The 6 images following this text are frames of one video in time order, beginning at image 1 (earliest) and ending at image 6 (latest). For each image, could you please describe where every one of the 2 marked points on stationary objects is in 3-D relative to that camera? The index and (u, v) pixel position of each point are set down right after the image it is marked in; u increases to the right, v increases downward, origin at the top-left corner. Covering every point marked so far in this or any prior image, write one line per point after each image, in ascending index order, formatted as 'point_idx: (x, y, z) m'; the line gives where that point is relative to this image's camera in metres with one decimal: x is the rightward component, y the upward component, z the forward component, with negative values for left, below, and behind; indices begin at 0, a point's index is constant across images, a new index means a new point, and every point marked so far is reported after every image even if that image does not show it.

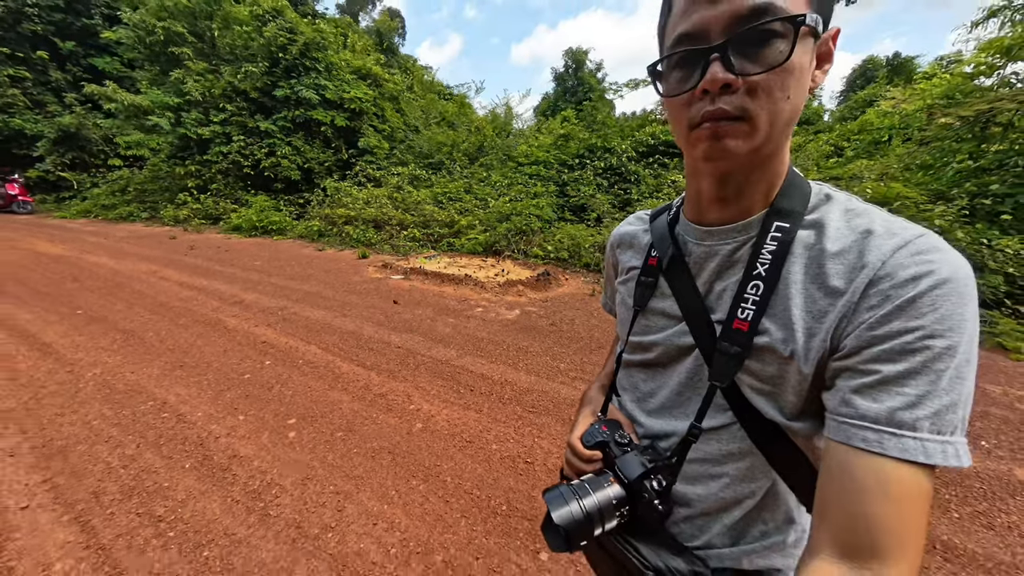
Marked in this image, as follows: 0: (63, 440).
0: (-3.7, -1.2, +3.1) m
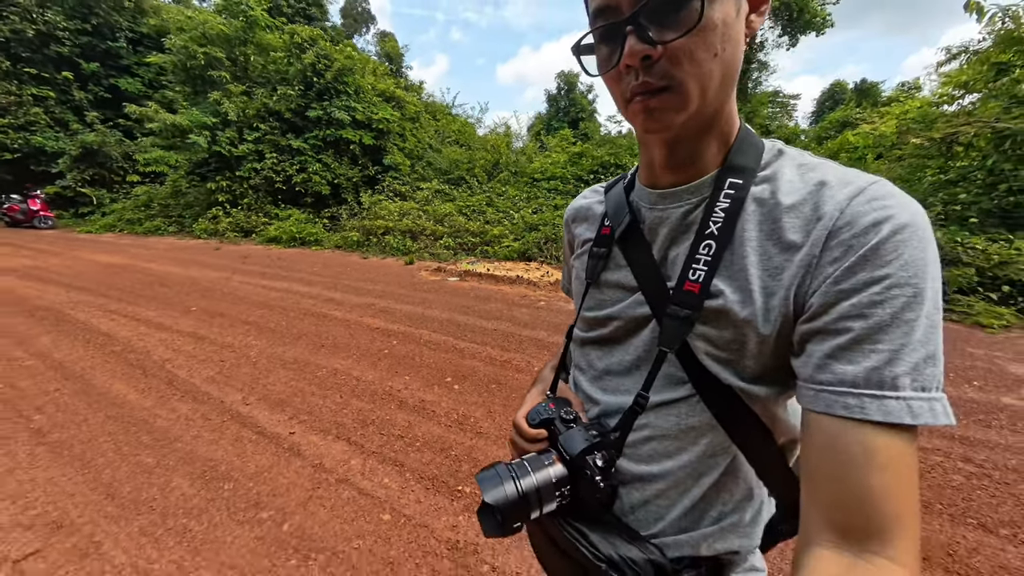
0: (-2.4, -1.1, +3.8) m
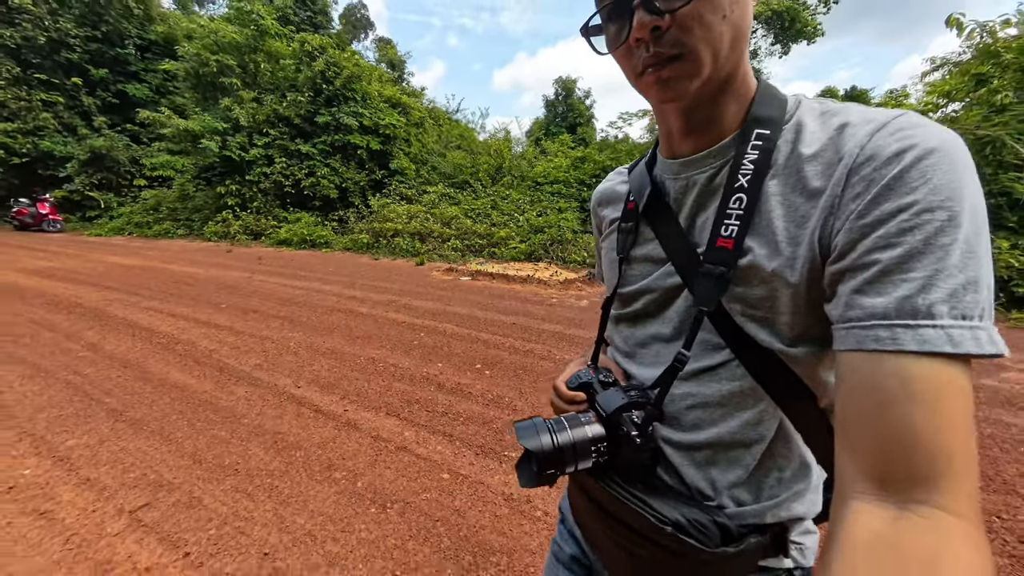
0: (-2.1, -1.0, +4.1) m
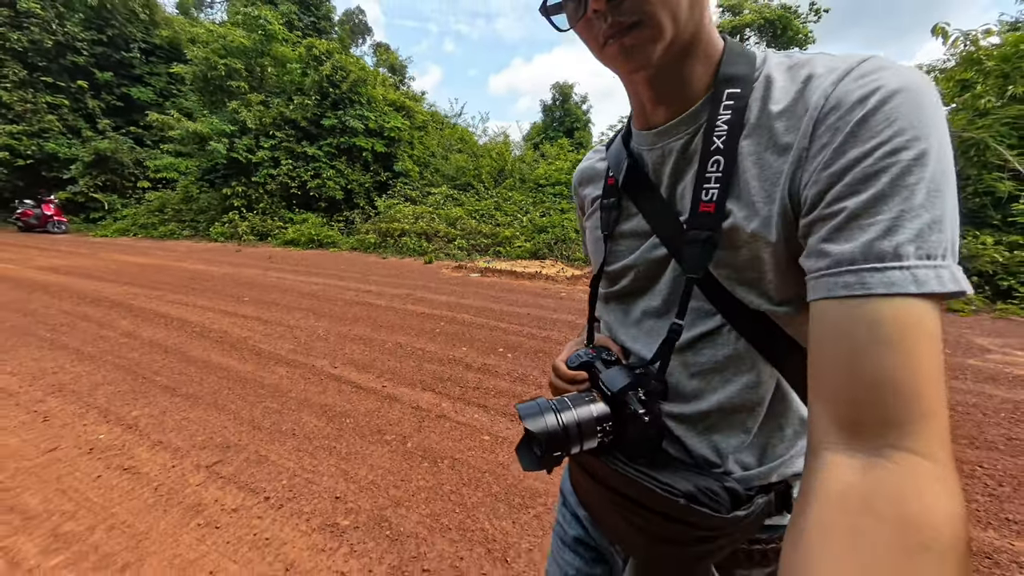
0: (-1.8, -0.8, +4.4) m
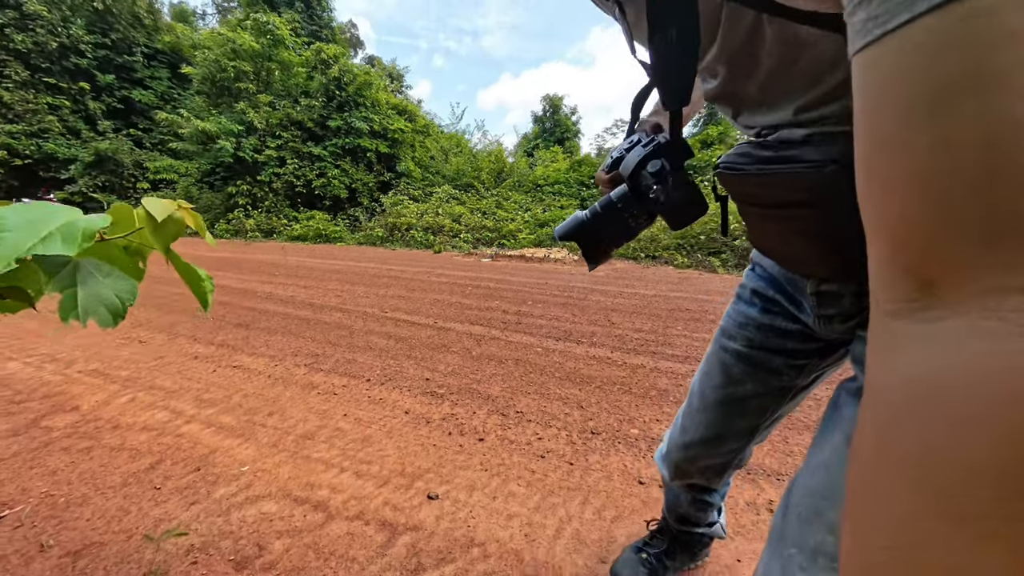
0: (-1.4, -0.2, +4.9) m
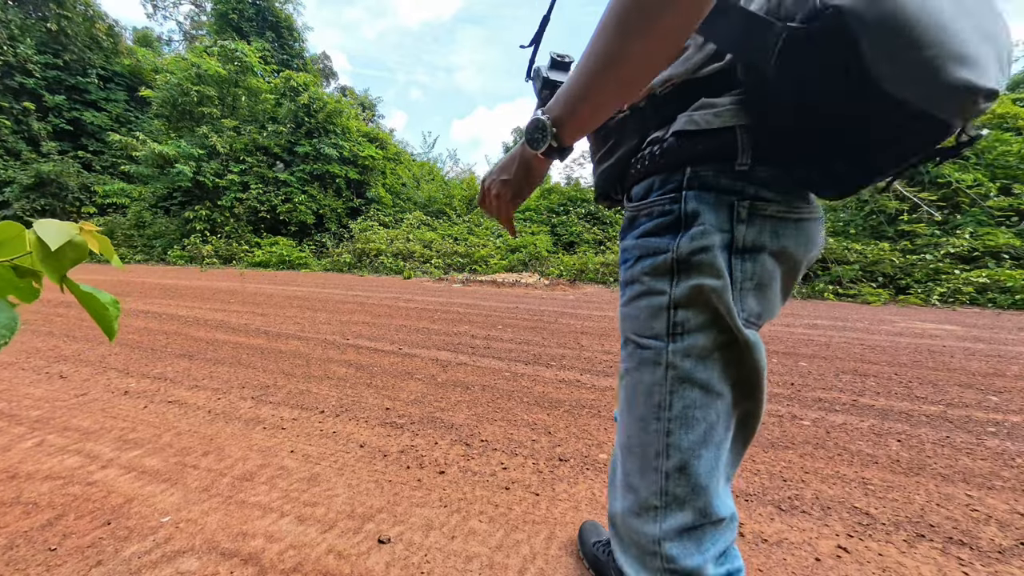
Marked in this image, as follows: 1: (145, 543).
0: (-1.8, -0.6, +4.7) m
1: (-1.6, -1.1, +1.5) m
